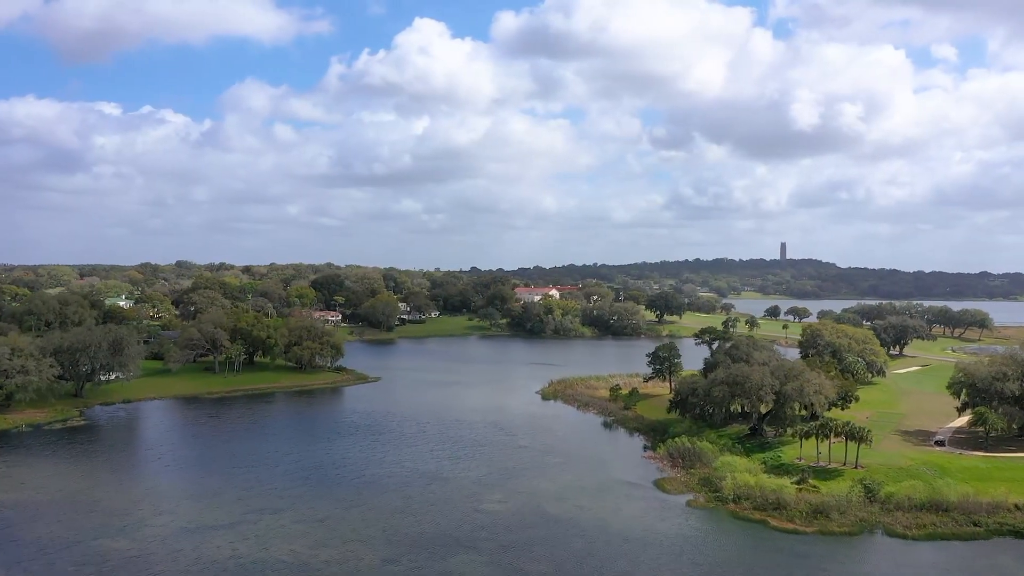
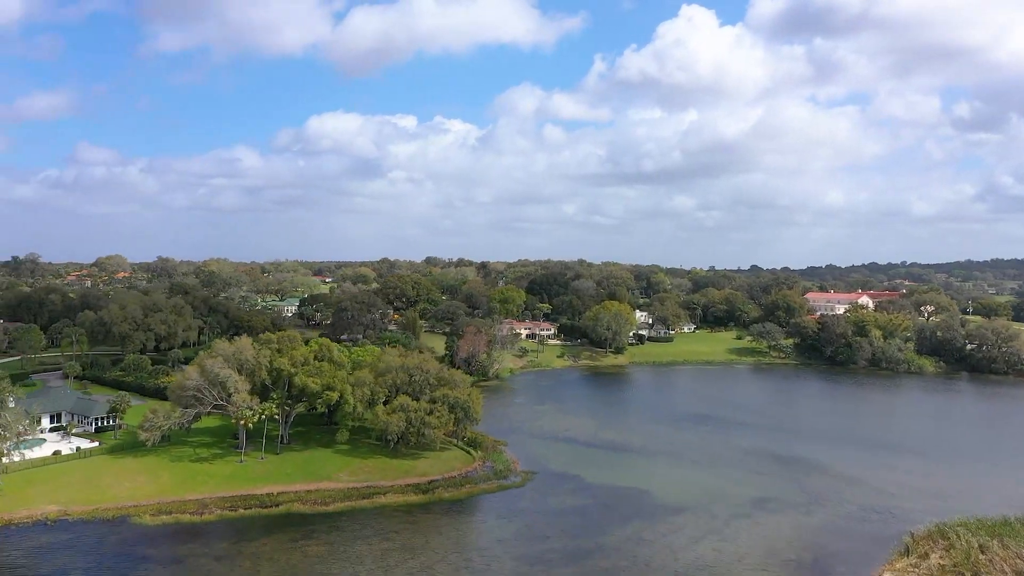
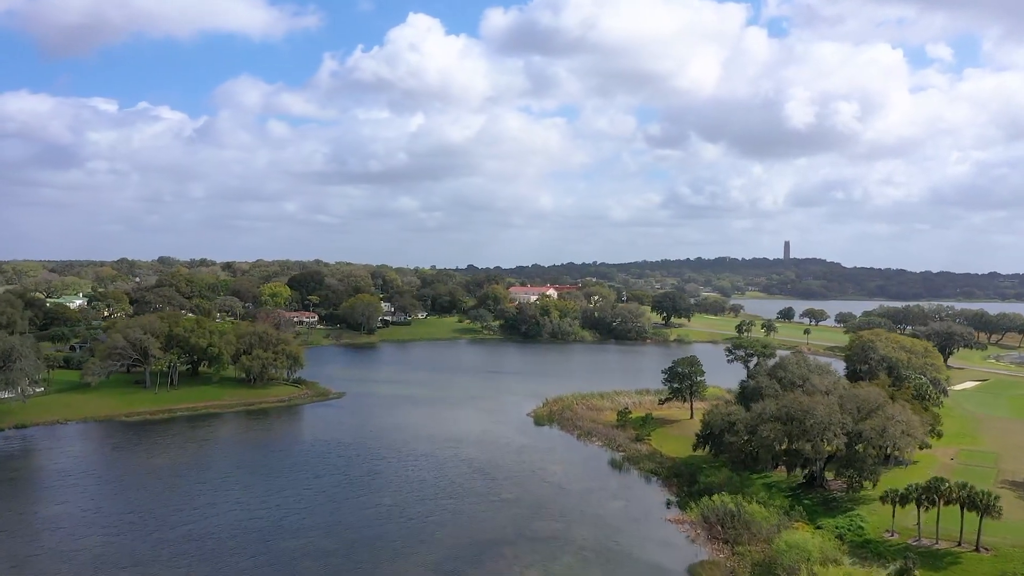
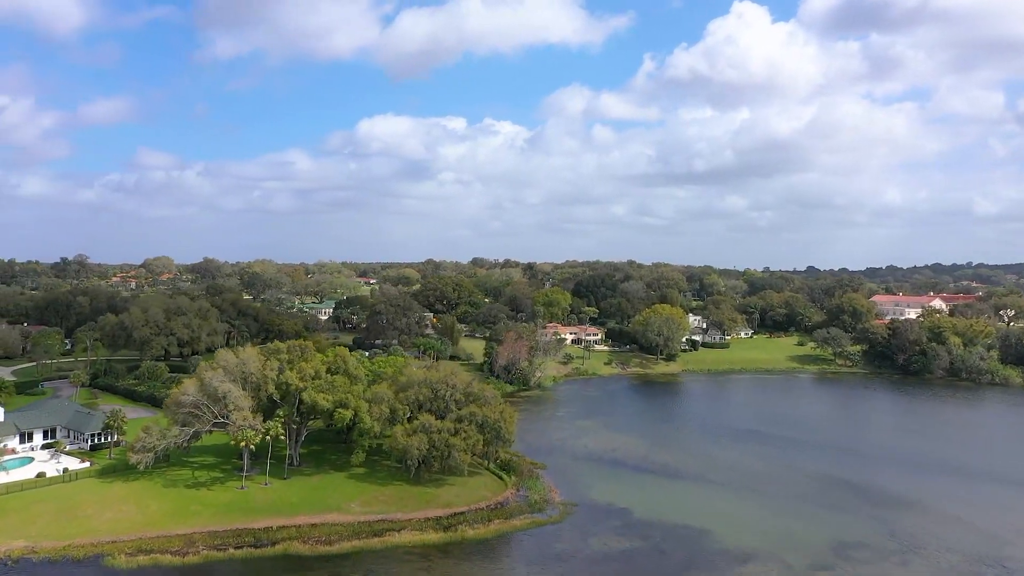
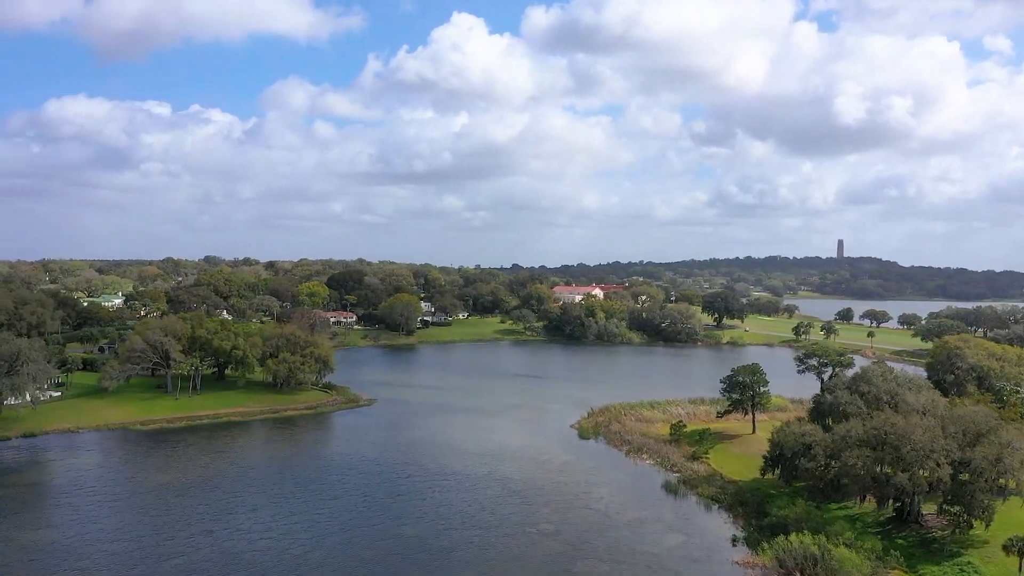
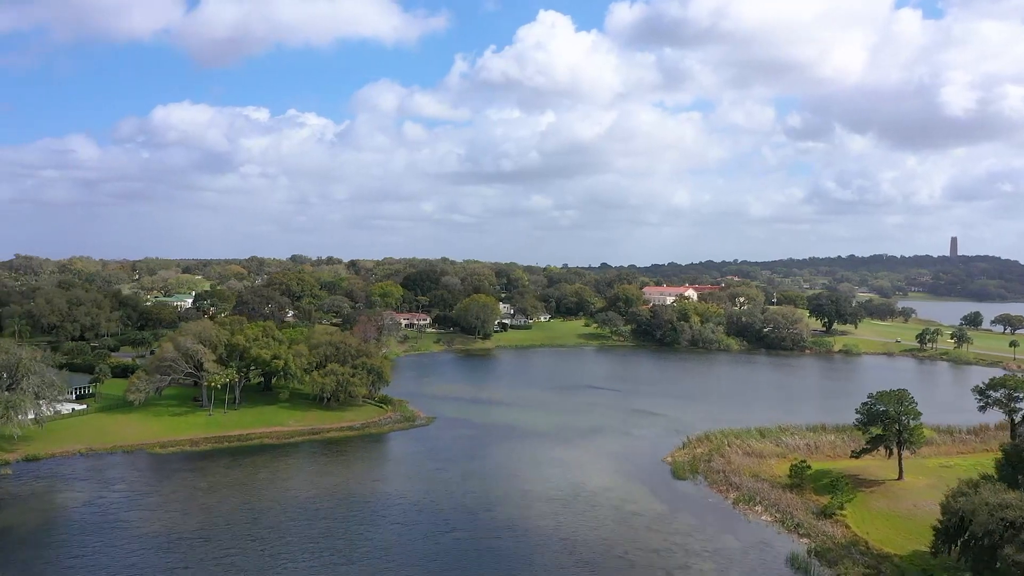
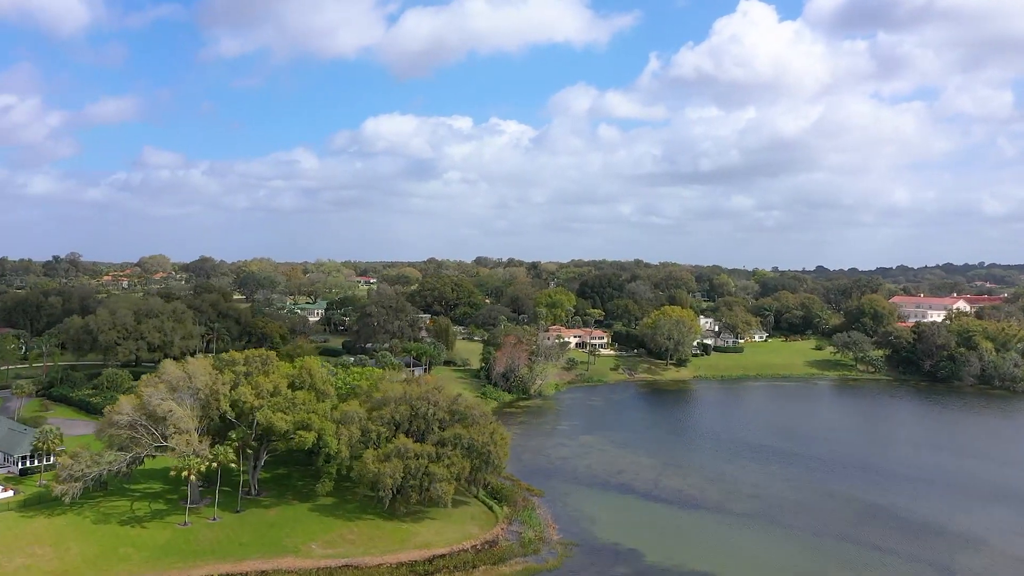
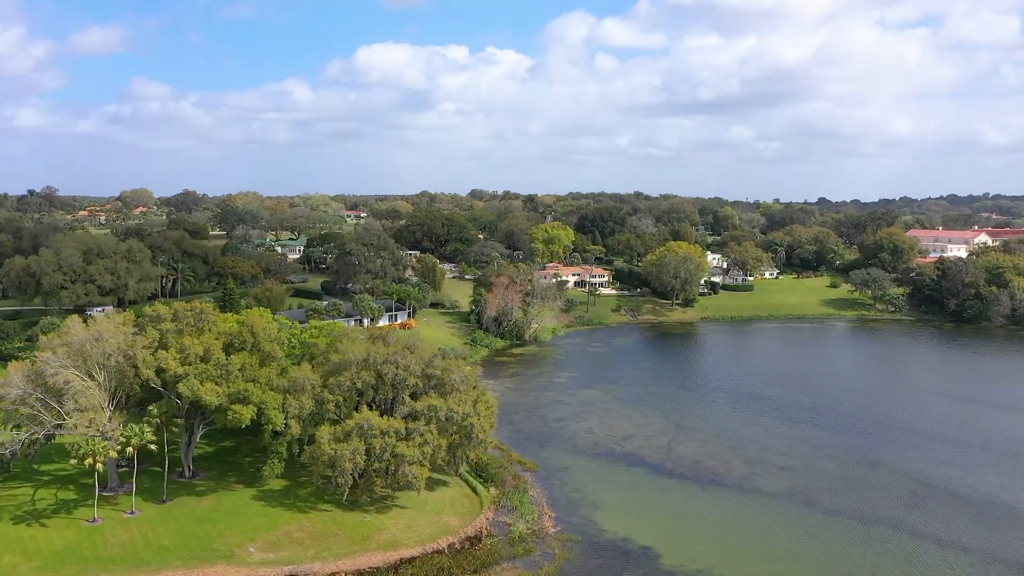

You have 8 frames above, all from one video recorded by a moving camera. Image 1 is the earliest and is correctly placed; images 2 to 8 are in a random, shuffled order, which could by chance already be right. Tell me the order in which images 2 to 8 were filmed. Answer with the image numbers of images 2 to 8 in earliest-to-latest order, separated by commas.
3, 5, 6, 2, 4, 7, 8
